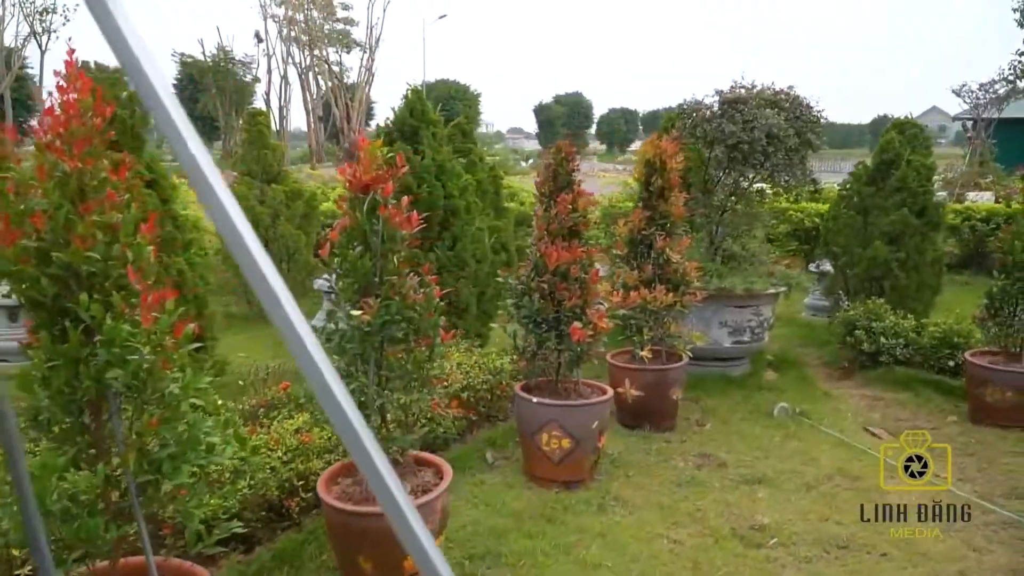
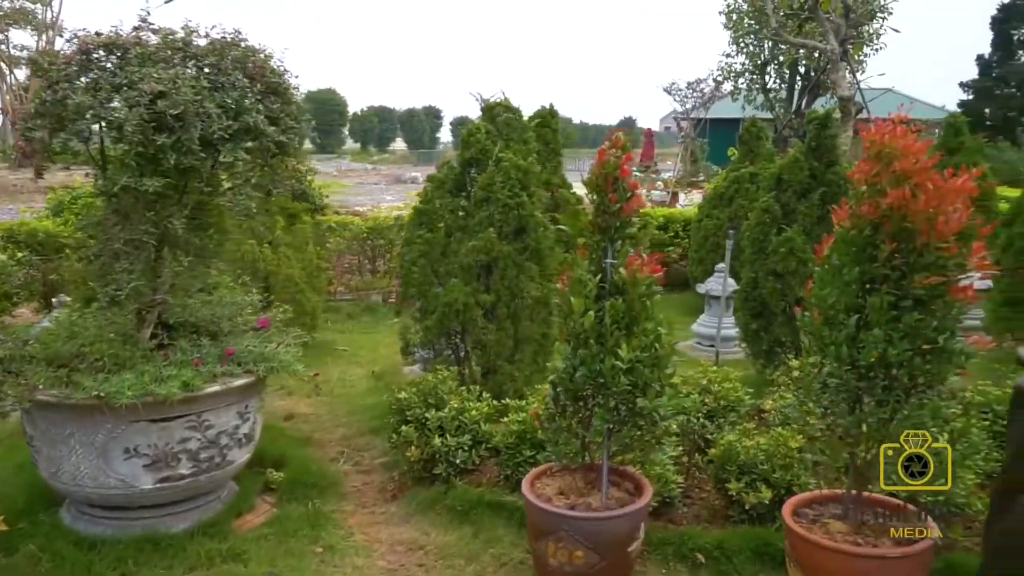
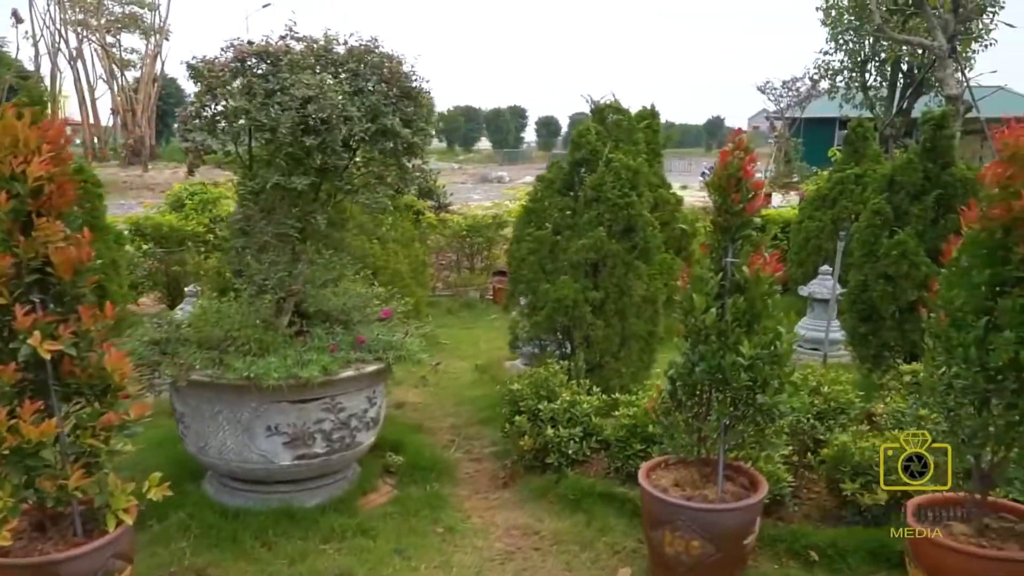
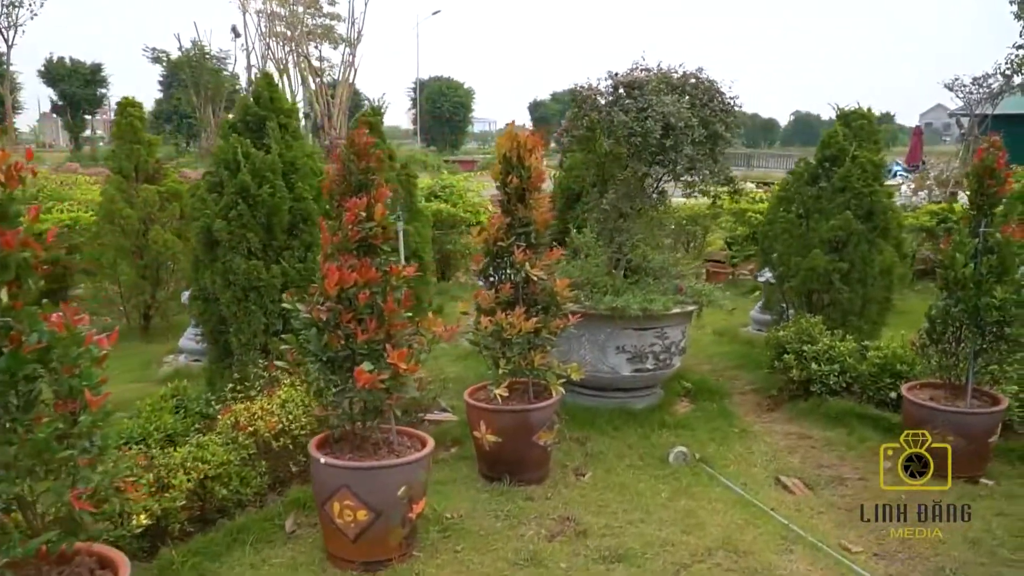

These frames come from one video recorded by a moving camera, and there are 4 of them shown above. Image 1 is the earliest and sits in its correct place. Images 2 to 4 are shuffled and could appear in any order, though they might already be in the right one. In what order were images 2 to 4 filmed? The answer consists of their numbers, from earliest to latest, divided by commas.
4, 3, 2
